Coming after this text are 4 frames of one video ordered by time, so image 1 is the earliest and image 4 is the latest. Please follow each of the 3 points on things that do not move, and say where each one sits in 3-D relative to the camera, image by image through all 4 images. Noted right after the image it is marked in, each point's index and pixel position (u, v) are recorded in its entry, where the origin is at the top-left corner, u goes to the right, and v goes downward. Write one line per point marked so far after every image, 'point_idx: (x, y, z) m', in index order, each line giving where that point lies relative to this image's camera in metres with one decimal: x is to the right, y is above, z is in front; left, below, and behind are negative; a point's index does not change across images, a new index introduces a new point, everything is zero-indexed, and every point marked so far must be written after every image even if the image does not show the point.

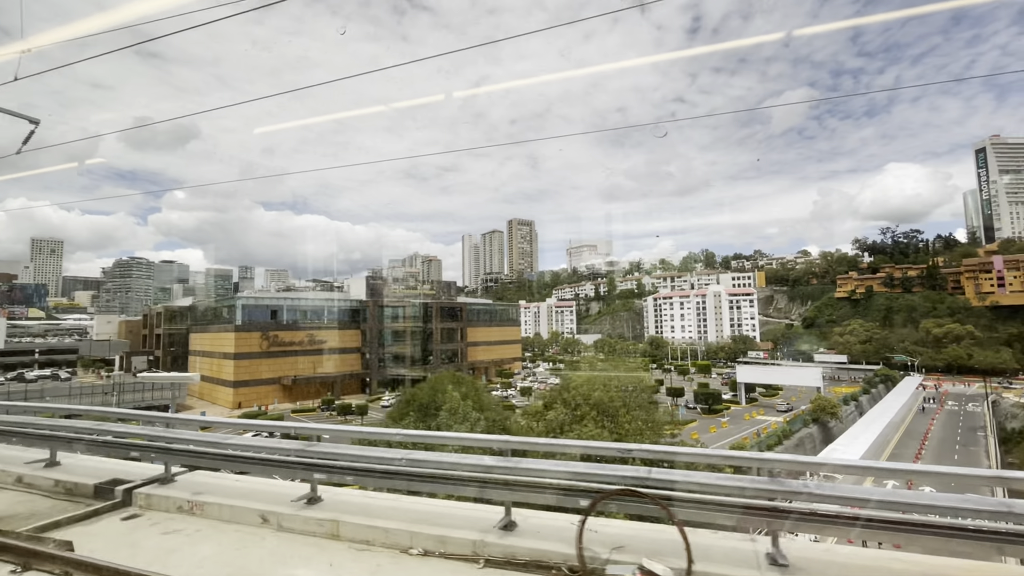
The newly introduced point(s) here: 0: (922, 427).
0: (+3.3, -1.1, +3.9) m
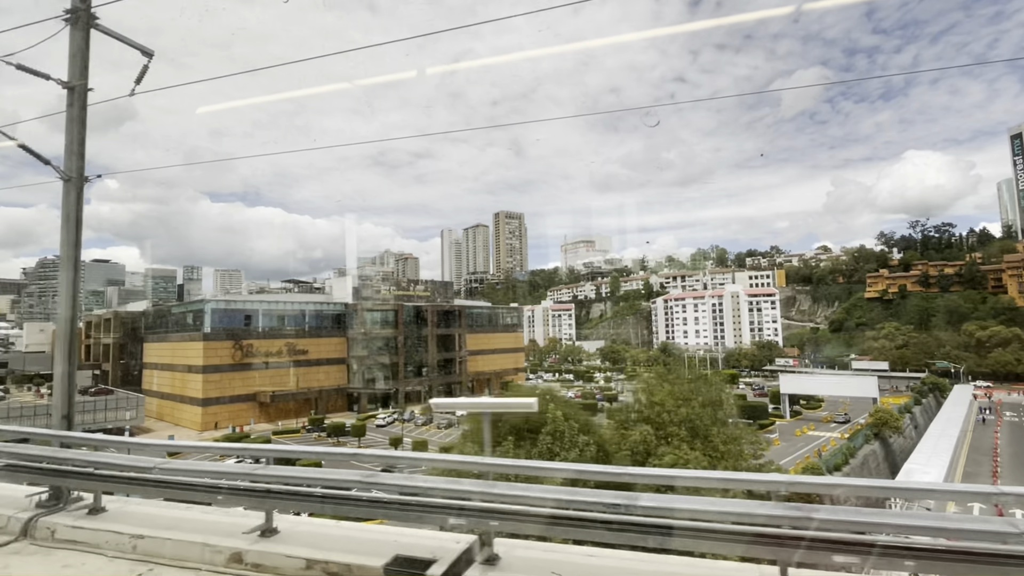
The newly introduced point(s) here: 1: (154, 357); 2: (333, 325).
0: (+3.3, -1.1, +3.3) m
1: (-2.9, -0.5, +3.8) m
2: (-1.5, -0.3, +3.9) m
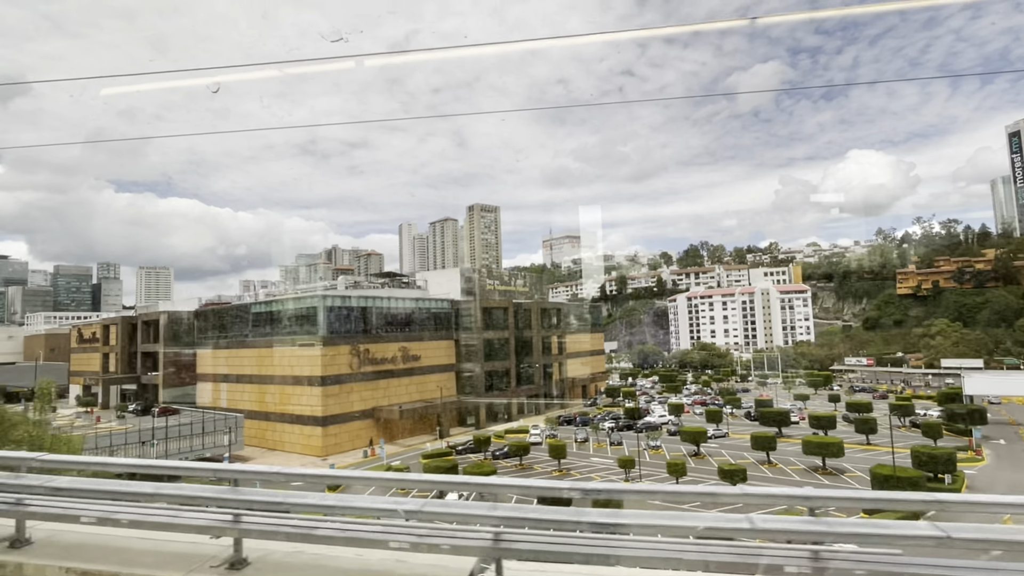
0: (+4.2, -1.0, +3.2) m
1: (-1.9, -0.5, +3.2) m
2: (-0.6, -0.3, +3.4) m
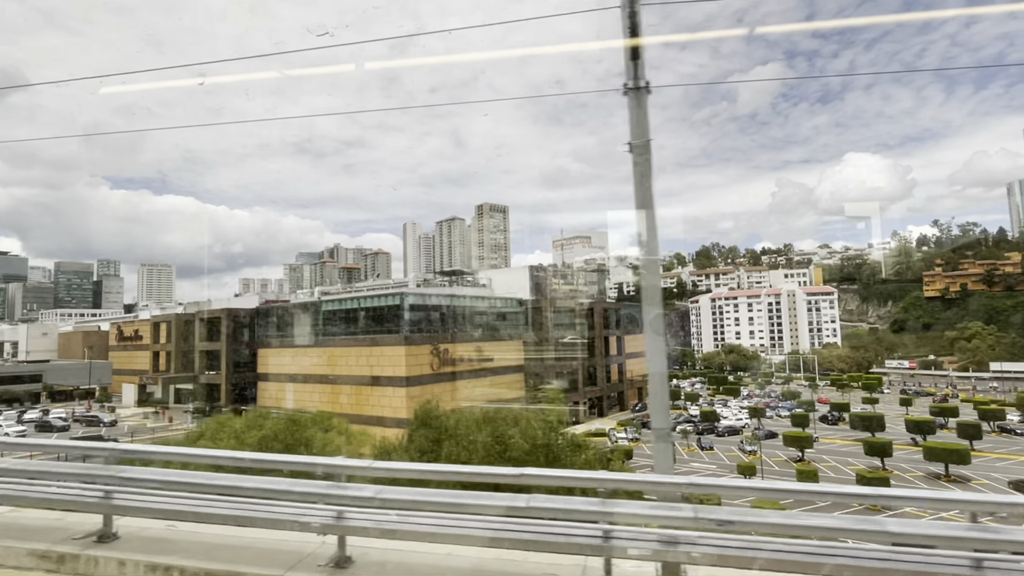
0: (+4.7, -1.1, +3.1) m
1: (-1.5, -0.5, +3.1) m
2: (-0.1, -0.3, +3.4) m
